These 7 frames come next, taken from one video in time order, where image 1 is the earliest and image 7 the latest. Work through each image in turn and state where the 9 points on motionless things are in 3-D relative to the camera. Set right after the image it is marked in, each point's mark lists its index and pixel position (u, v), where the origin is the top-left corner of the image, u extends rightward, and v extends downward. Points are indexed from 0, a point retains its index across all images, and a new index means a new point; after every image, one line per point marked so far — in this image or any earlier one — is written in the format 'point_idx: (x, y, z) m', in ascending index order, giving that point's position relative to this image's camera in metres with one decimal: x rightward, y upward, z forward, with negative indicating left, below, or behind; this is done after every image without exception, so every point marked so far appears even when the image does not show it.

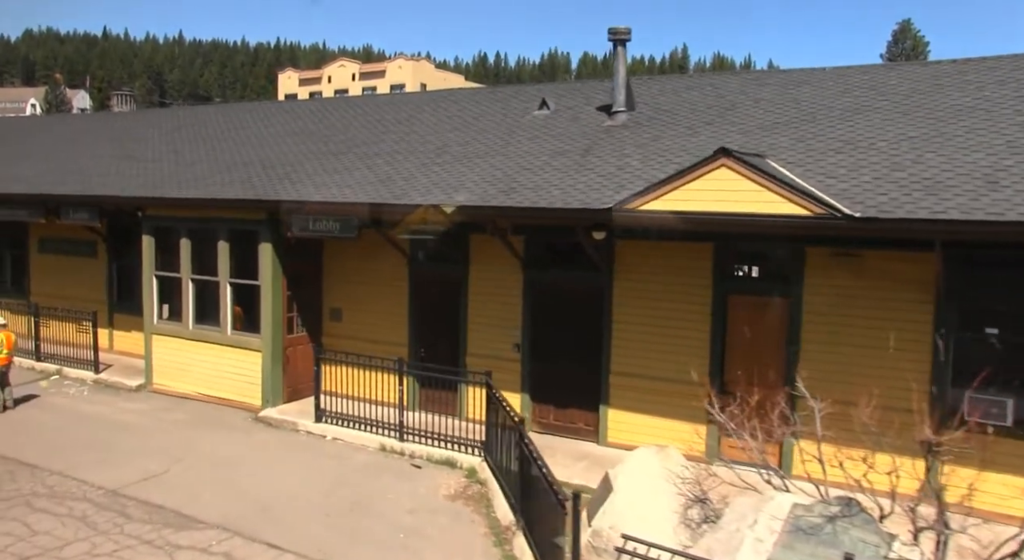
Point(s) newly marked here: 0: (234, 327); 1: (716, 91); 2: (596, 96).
0: (-4.1, -0.7, +13.1) m
1: (+2.9, +2.7, +12.4) m
2: (+1.3, +2.7, +13.1) m
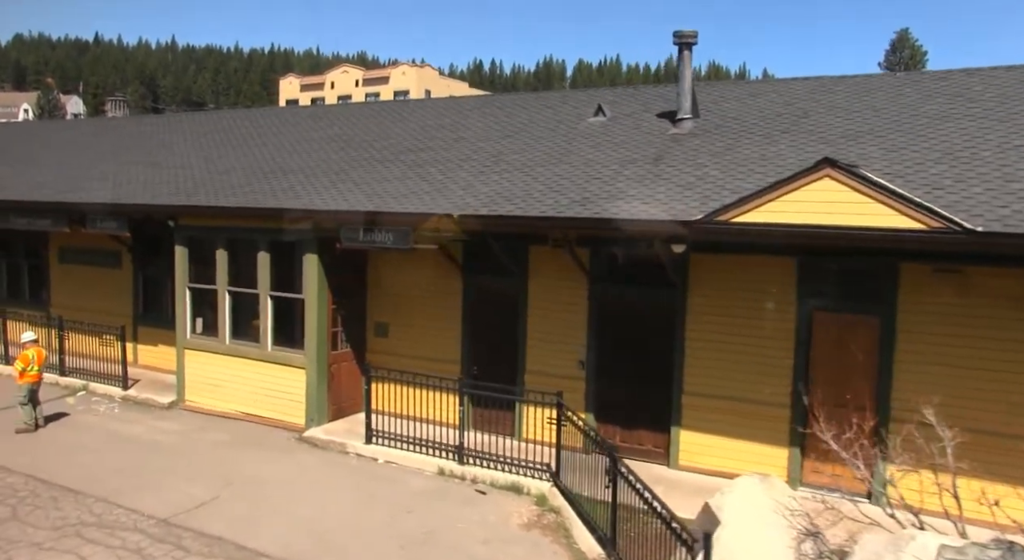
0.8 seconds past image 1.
0: (-3.4, -0.9, +12.5) m
1: (+3.7, +2.5, +11.9) m
2: (+2.0, +2.6, +12.7) m
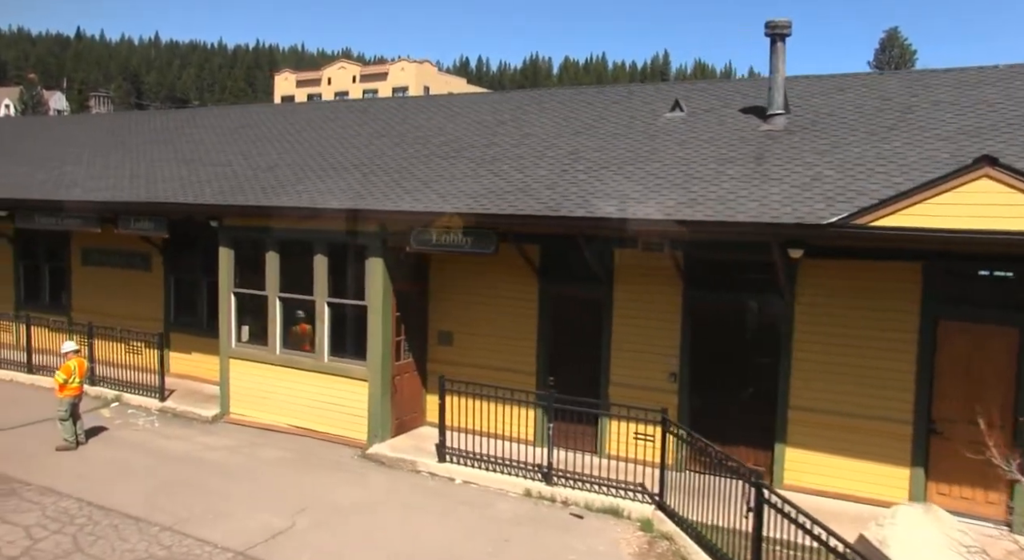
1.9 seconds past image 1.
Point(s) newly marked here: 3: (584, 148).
0: (-2.4, -1.0, +11.7) m
1: (+4.6, +2.4, +11.2) m
2: (+3.0, +2.5, +12.0) m
3: (+0.9, +1.7, +11.1) m
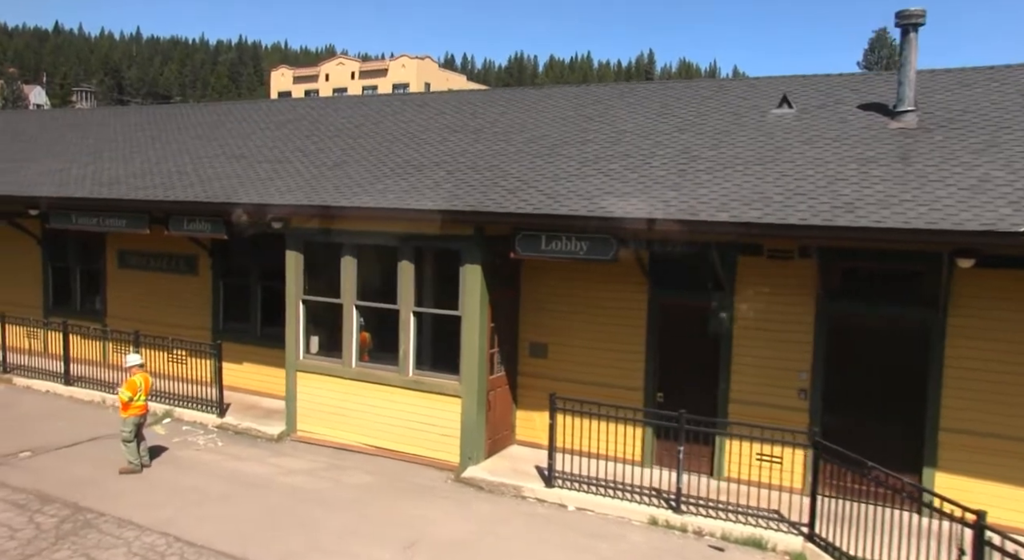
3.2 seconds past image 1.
0: (-1.2, -1.1, +10.8) m
1: (+5.9, +2.3, +10.5) m
2: (+4.2, +2.4, +11.2) m
3: (+2.2, +1.6, +10.3) m
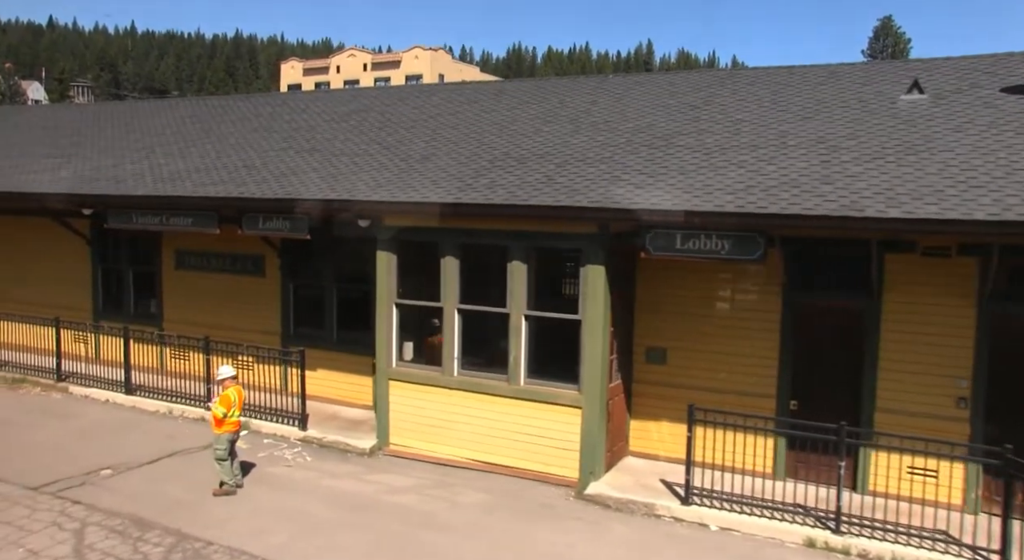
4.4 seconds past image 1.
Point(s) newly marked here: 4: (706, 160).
0: (+0.2, -1.1, +10.0) m
1: (+7.2, +2.3, +9.7) m
2: (+5.5, +2.4, +10.4) m
3: (+3.5, +1.6, +9.6) m
4: (+2.1, +1.3, +9.6) m
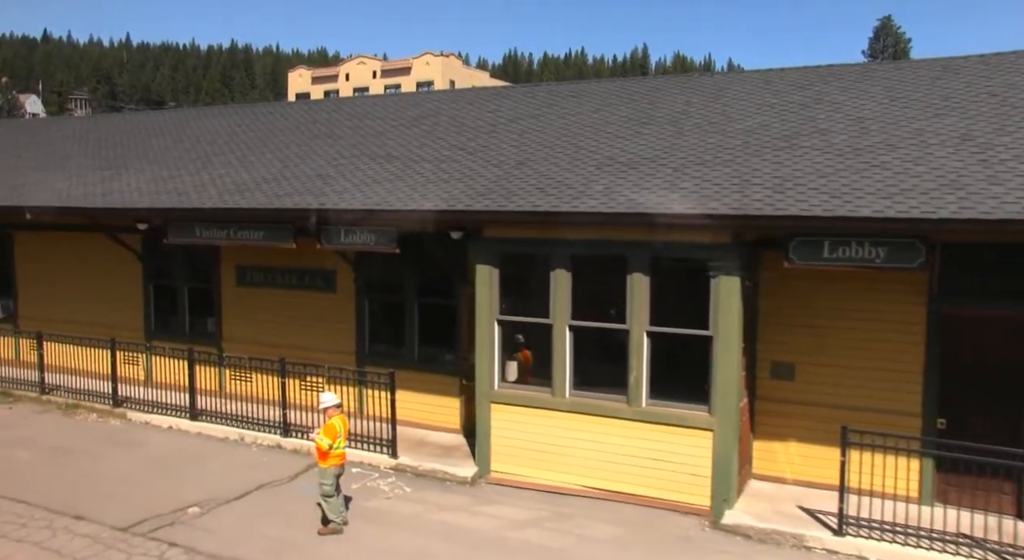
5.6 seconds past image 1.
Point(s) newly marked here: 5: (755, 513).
0: (+1.4, -1.2, +9.3) m
1: (+8.4, +2.3, +9.1) m
2: (+6.8, +2.4, +9.8) m
3: (+4.7, +1.5, +8.9) m
4: (+3.3, +1.2, +8.9) m
5: (+2.4, -2.3, +8.8) m
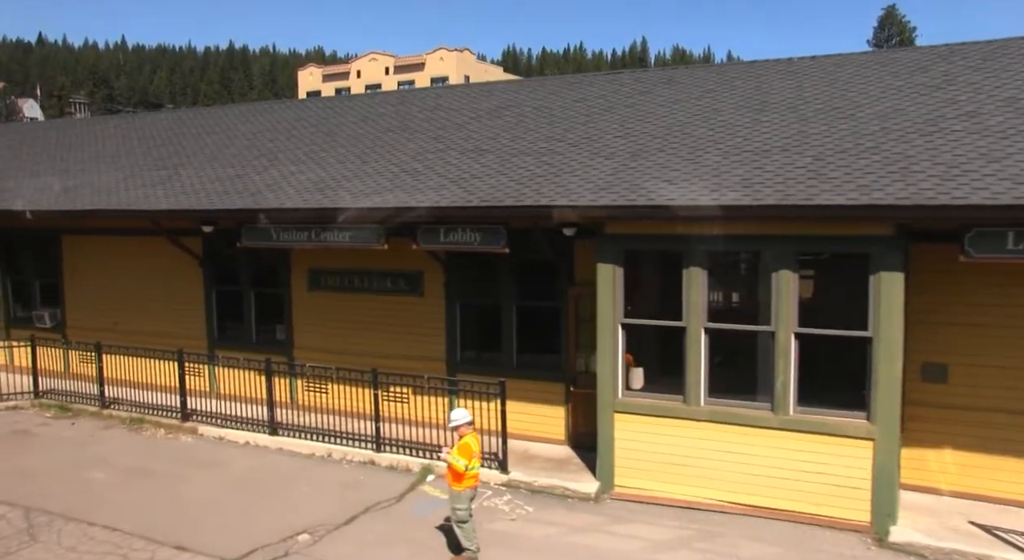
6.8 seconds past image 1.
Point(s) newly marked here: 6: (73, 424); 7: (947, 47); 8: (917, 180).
0: (+2.8, -1.2, +8.6) m
1: (+9.7, +2.5, +8.3) m
2: (+8.0, +2.5, +9.0) m
3: (+6.0, +1.6, +8.1) m
4: (+4.6, +1.3, +8.2) m
5: (+3.8, -2.3, +8.0) m
6: (-6.3, -2.1, +12.6) m
7: (+5.5, +3.0, +11.2) m
8: (+3.7, +0.9, +7.9) m
